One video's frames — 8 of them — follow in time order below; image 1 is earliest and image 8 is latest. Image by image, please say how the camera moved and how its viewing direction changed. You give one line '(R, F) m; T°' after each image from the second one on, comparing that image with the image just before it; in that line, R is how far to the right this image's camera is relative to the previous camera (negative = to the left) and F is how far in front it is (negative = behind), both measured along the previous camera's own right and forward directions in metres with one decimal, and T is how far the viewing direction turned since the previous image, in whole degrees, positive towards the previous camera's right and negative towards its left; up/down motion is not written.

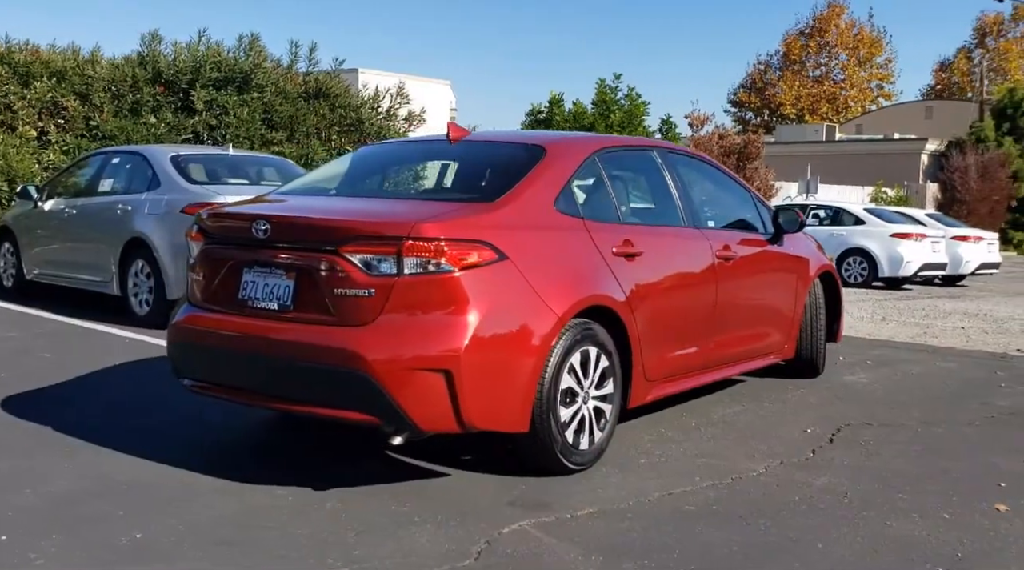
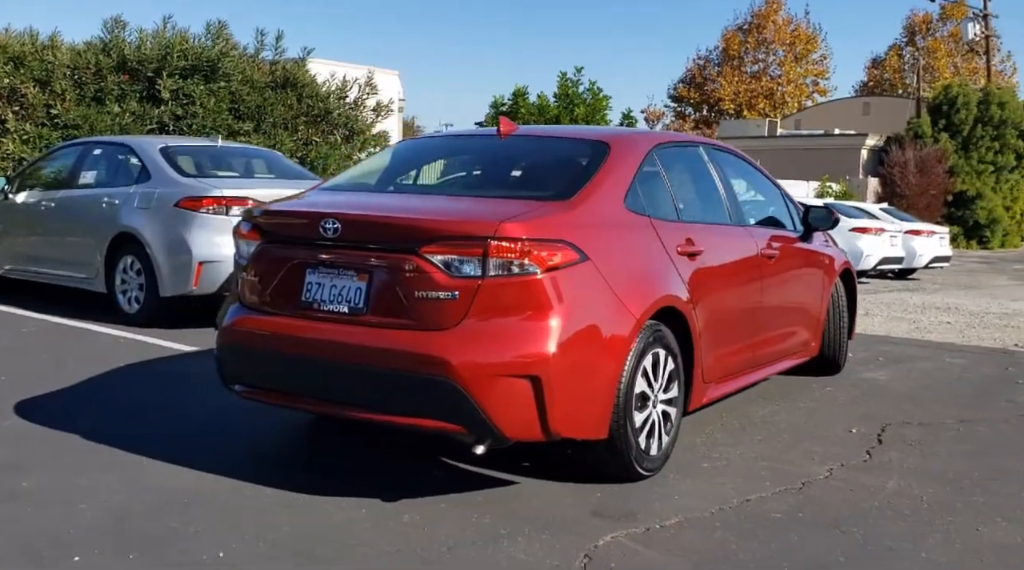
(-0.6, +0.2) m; +4°
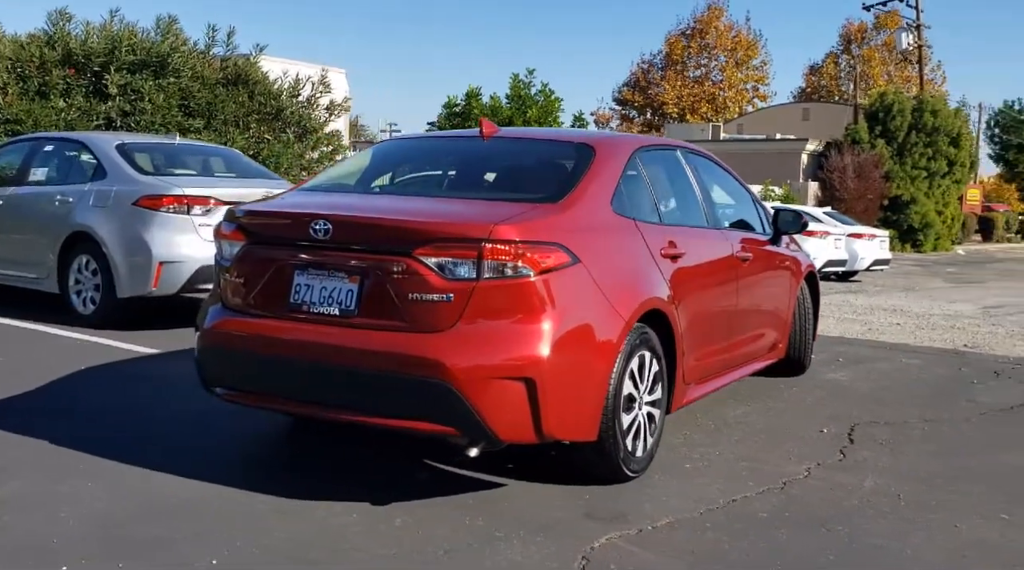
(-0.2, 0.0) m; +3°
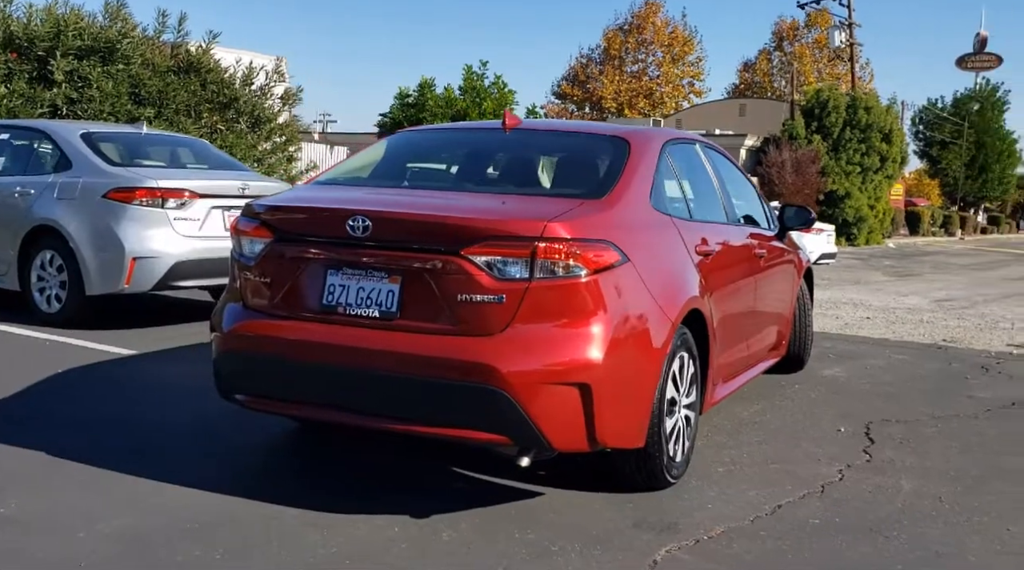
(-0.4, +0.2) m; +4°
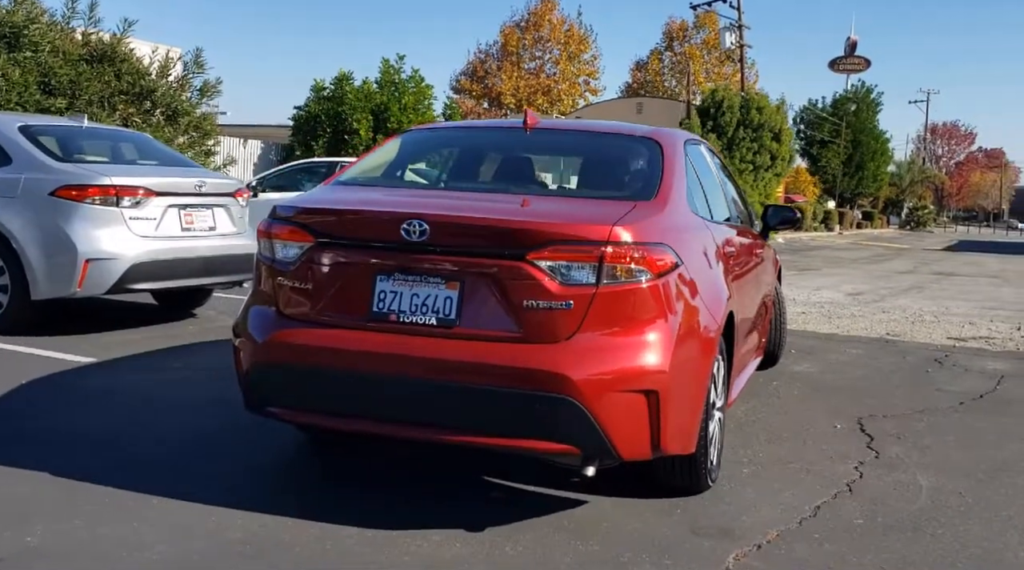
(-0.6, +0.1) m; +6°
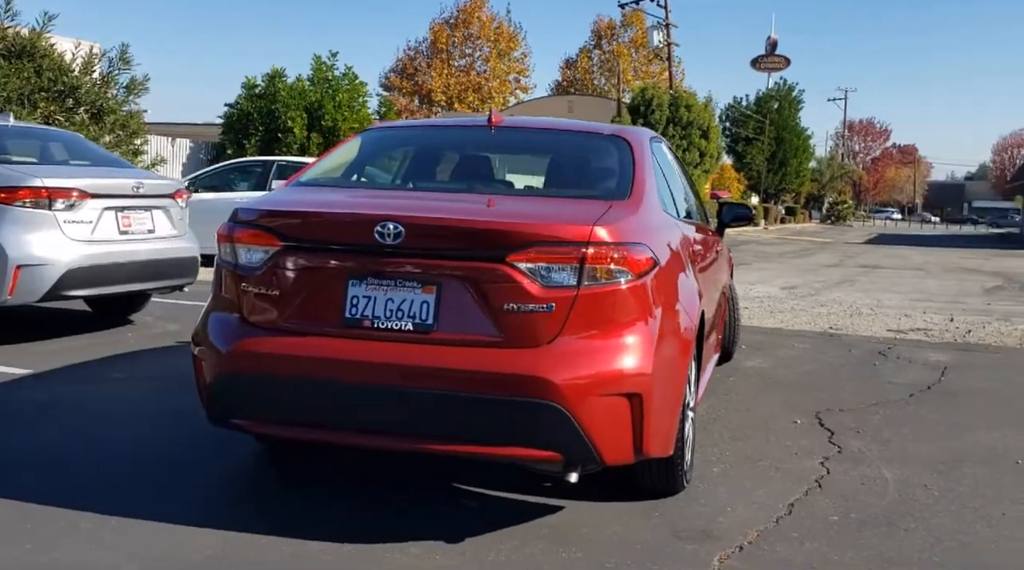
(-0.2, +0.1) m; +4°
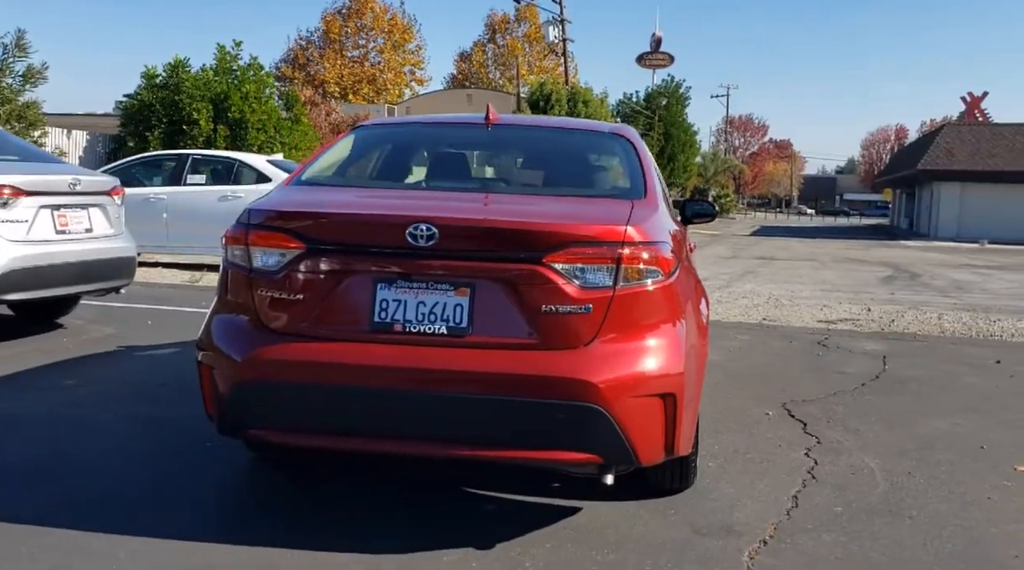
(-0.5, +0.1) m; +6°
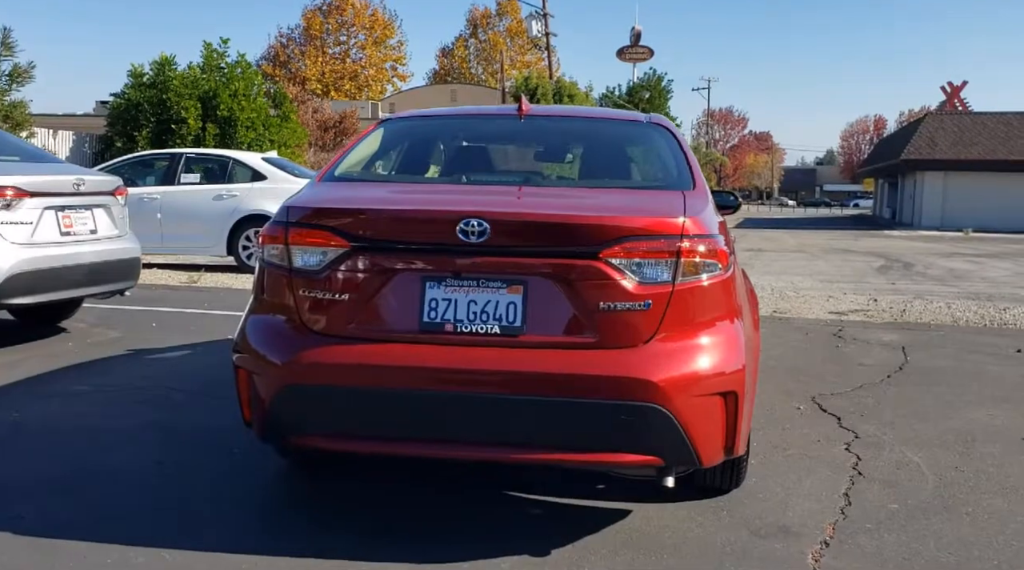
(-0.2, +0.1) m; +1°
